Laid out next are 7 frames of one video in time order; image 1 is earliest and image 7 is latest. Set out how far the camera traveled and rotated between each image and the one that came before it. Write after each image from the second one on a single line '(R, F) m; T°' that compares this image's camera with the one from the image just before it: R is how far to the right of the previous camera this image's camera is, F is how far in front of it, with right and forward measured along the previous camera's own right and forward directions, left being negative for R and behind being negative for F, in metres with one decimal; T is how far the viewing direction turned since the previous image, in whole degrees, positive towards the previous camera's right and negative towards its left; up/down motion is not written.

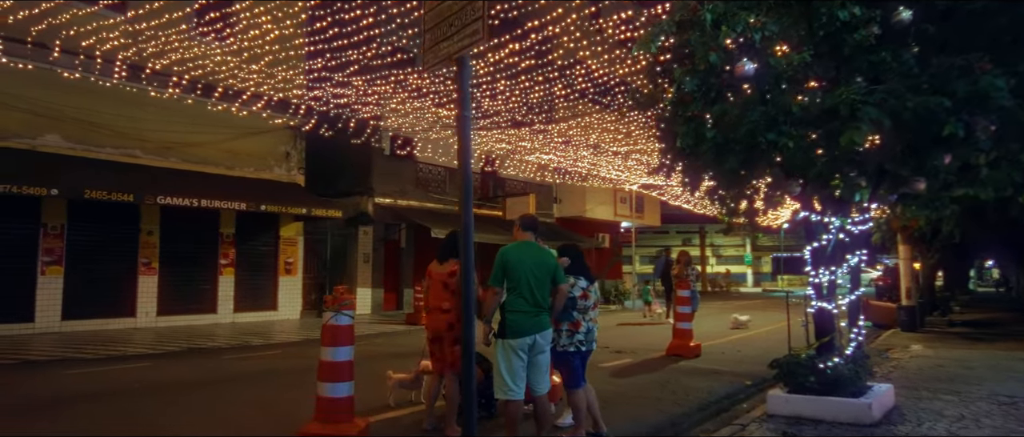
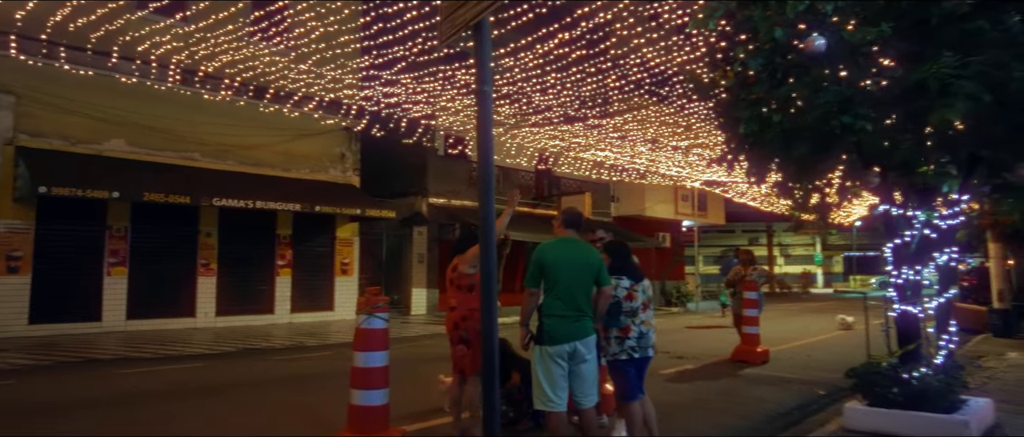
(+0.1, +0.4) m; -5°
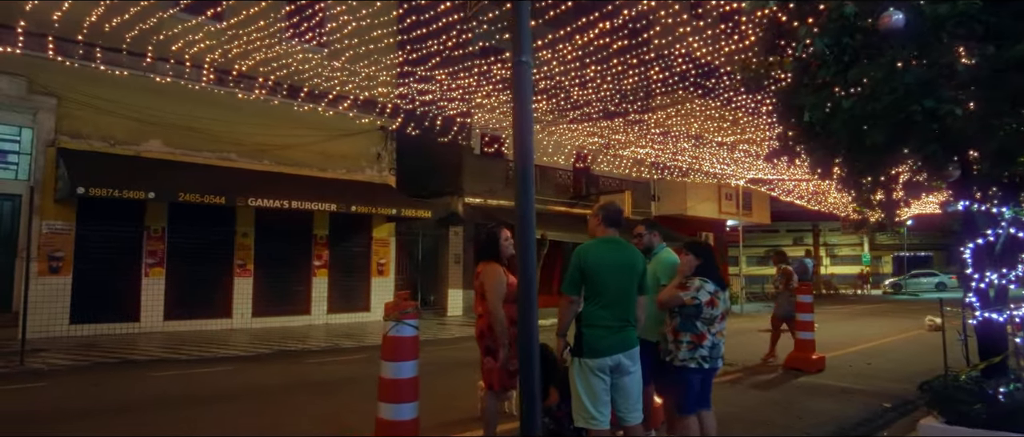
(0.0, +0.4) m; -3°
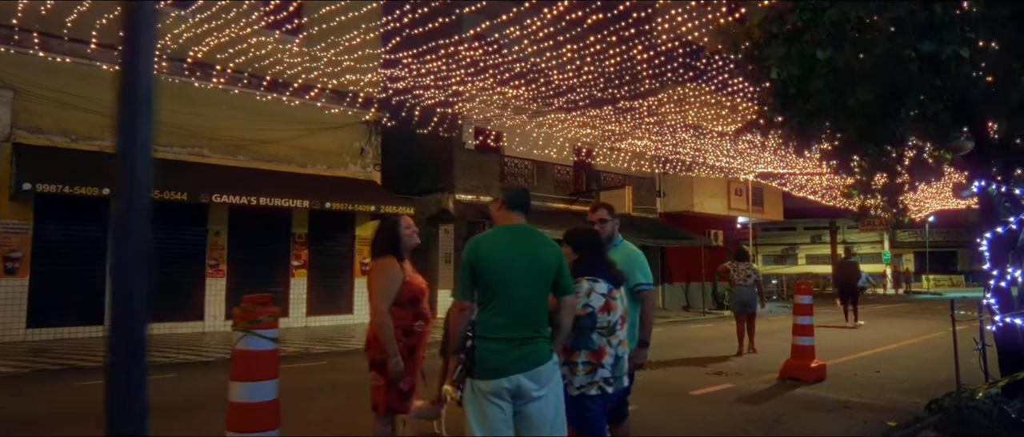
(+0.6, +0.9) m; -1°
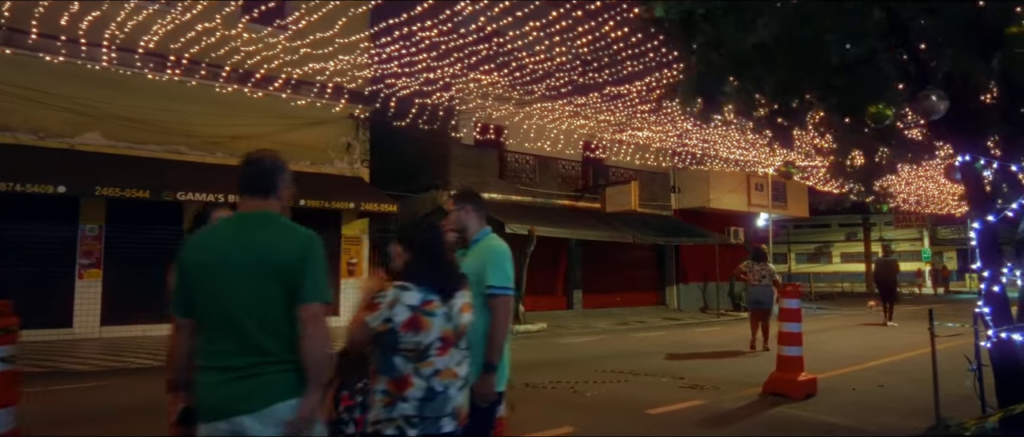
(+0.8, +0.9) m; -3°
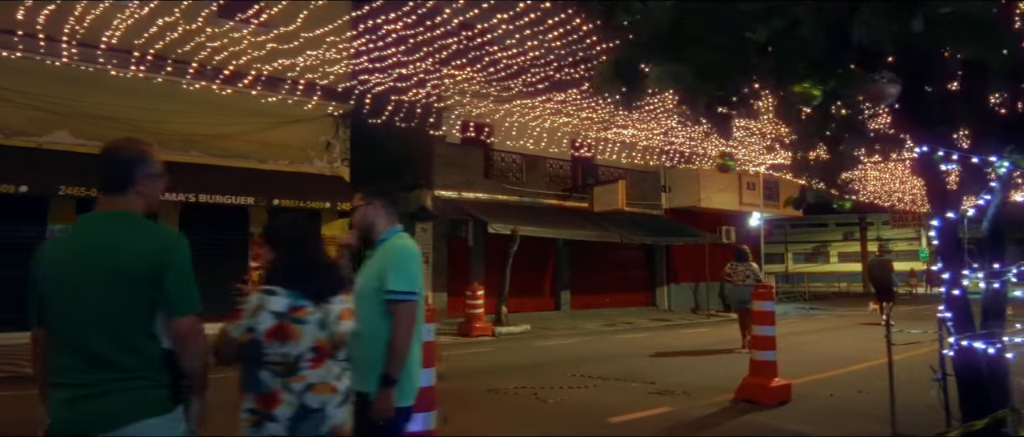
(+0.3, +0.3) m; 0°
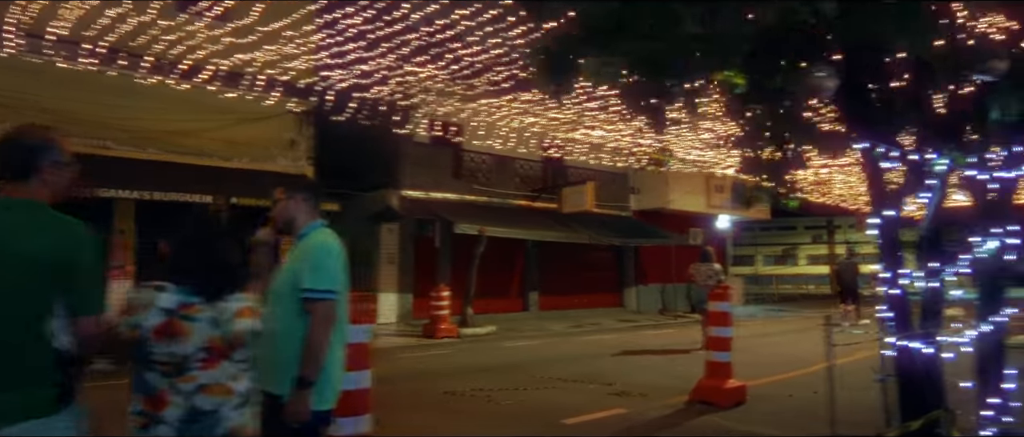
(+0.2, +0.1) m; +2°
